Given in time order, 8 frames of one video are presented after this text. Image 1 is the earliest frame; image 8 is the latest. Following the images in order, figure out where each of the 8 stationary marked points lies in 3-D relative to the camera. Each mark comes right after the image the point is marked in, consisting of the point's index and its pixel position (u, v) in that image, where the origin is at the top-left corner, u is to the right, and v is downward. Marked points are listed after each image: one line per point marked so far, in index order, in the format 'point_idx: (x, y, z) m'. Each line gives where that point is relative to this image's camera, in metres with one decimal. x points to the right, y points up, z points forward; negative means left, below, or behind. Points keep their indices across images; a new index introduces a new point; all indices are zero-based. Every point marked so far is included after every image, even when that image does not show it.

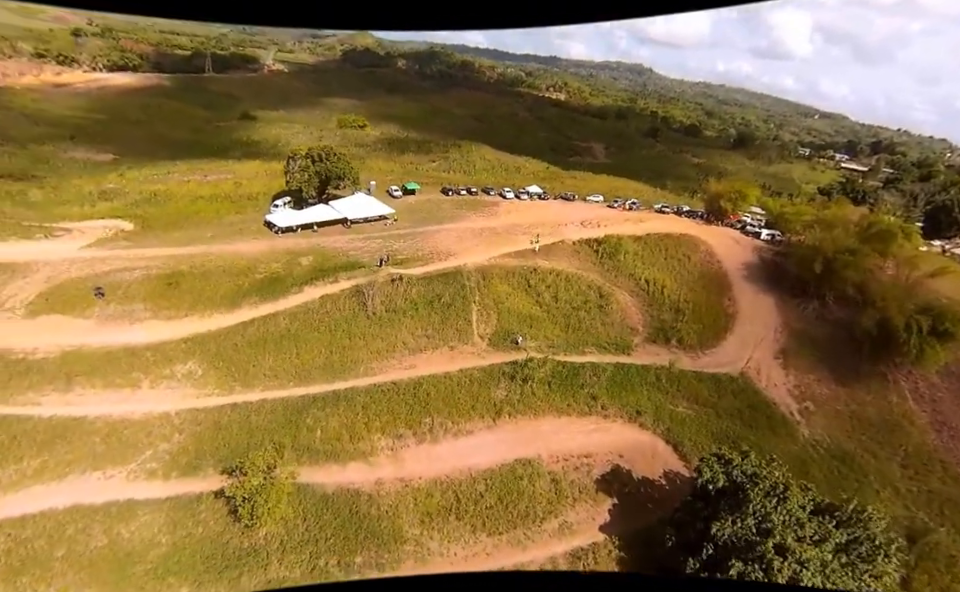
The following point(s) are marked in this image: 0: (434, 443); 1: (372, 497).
0: (-1.8, -5.8, +17.9) m
1: (-3.8, -6.8, +15.5) m
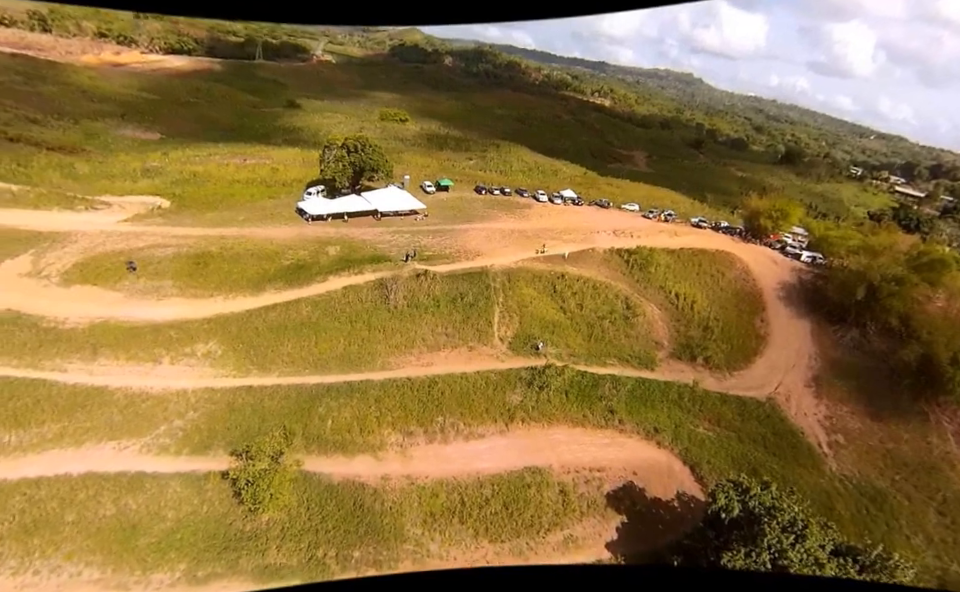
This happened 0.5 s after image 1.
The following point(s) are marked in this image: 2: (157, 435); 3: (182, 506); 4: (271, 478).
0: (-1.4, -5.8, +17.6) m
1: (-3.5, -6.6, +15.4) m
2: (-10.7, -4.7, +15.0) m
3: (-8.9, -6.3, +13.5) m
4: (-6.5, -5.7, +14.1) m
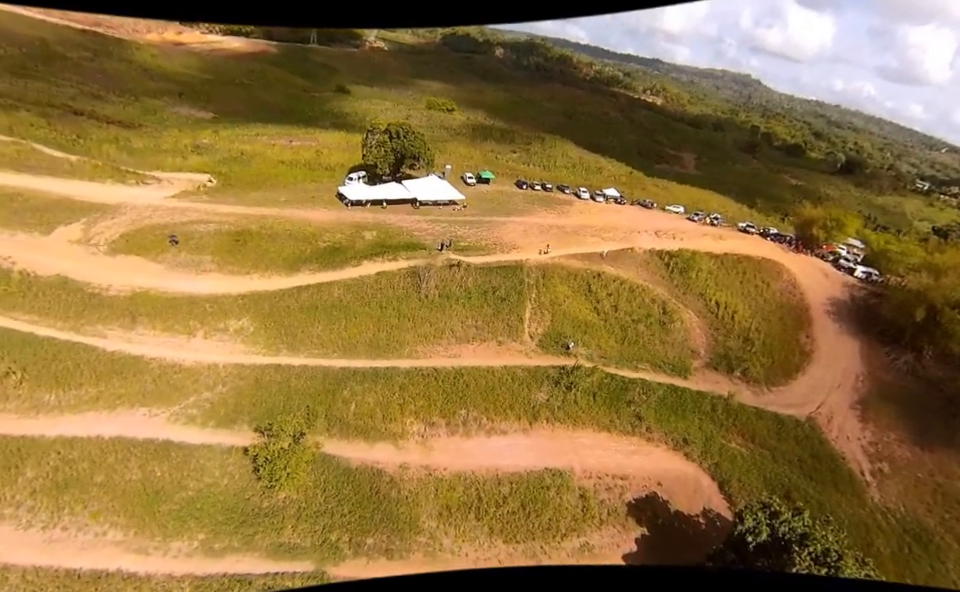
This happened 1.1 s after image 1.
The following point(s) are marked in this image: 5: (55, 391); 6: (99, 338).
0: (-0.6, -5.4, +17.3) m
1: (-2.9, -6.2, +15.2) m
2: (-9.9, -3.8, +15.3) m
3: (-8.3, -5.5, +13.7) m
4: (-5.9, -5.1, +14.1) m
5: (-13.7, -3.1, +14.4) m
6: (-13.7, -1.5, +16.1) m
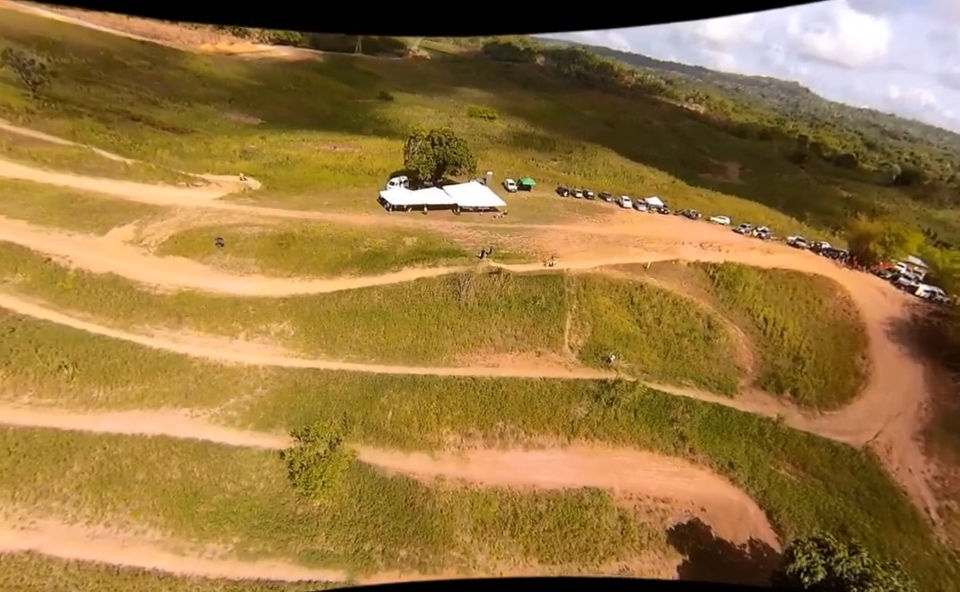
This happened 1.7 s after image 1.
0: (+0.8, -5.8, +16.8) m
1: (-1.7, -6.4, +14.8) m
2: (-8.7, -3.8, +15.3) m
3: (-7.2, -5.6, +13.6) m
4: (-4.7, -5.2, +13.9) m
5: (-12.4, -3.0, +14.8) m
6: (-12.3, -1.5, +16.5) m
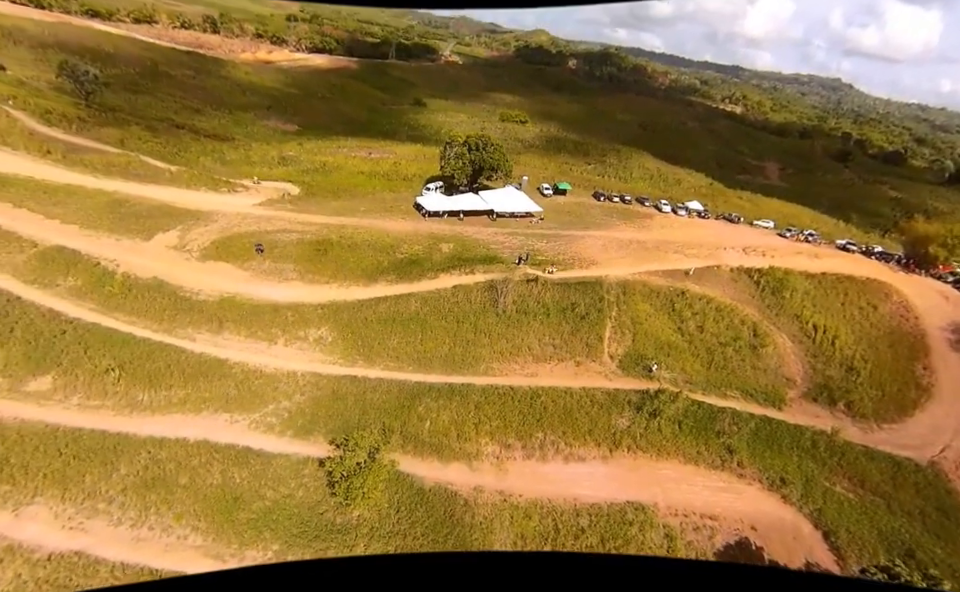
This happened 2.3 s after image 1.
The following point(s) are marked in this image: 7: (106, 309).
0: (+2.2, -6.0, +16.2) m
1: (-0.4, -6.6, +14.4) m
2: (-7.3, -4.0, +15.4) m
3: (-6.0, -5.8, +13.5) m
4: (-3.5, -5.4, +13.7) m
5: (-11.1, -3.2, +15.0) m
6: (-10.9, -1.7, +16.7) m
7: (-14.1, -0.5, +17.0) m
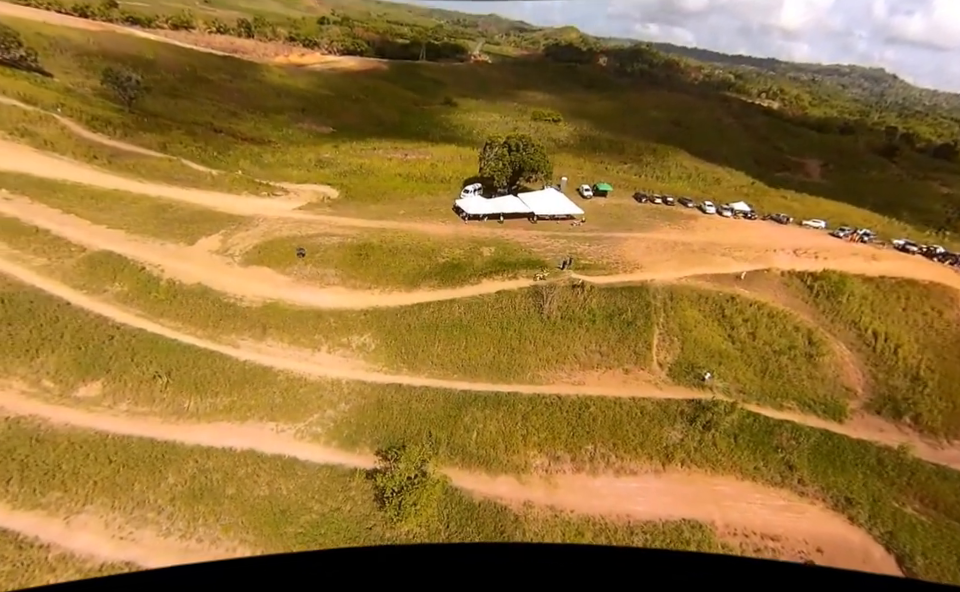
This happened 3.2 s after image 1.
0: (+3.8, -6.3, +15.4) m
1: (+1.2, -6.9, +13.8) m
2: (-5.7, -4.2, +15.0) m
3: (-4.4, -6.0, +13.2) m
4: (-1.9, -5.7, +13.2) m
5: (-9.5, -3.4, +14.9) m
6: (-9.2, -1.9, +16.6) m
7: (-12.4, -0.7, +17.0) m
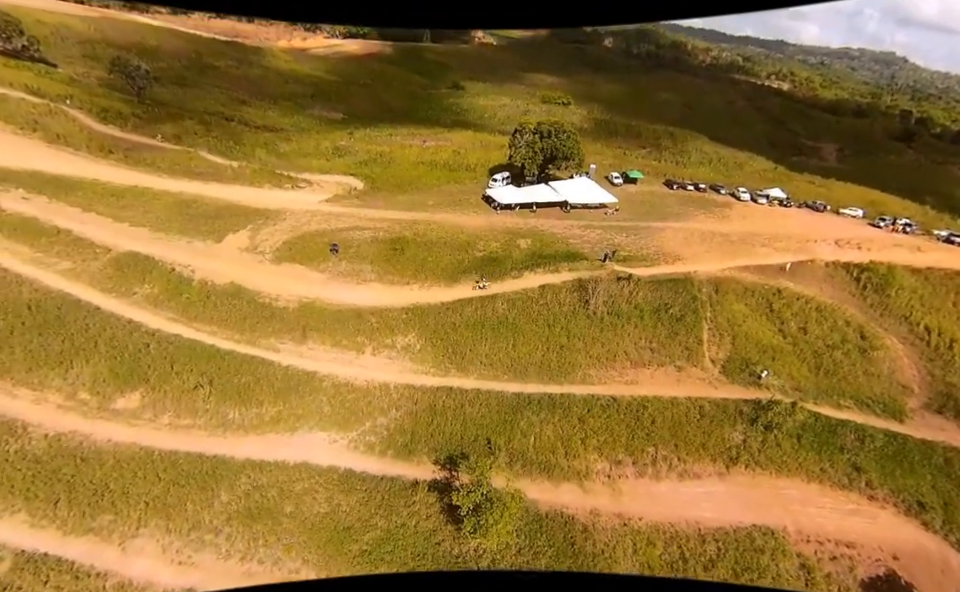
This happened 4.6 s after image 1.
0: (+5.8, -6.1, +14.8) m
1: (+3.1, -6.8, +13.1) m
2: (-3.8, -4.2, +14.3) m
3: (-2.5, -6.0, +12.4) m
4: (0.0, -5.7, +12.4) m
5: (-7.6, -3.4, +14.1) m
6: (-7.3, -1.9, +15.7) m
7: (-10.6, -0.8, +16.1) m
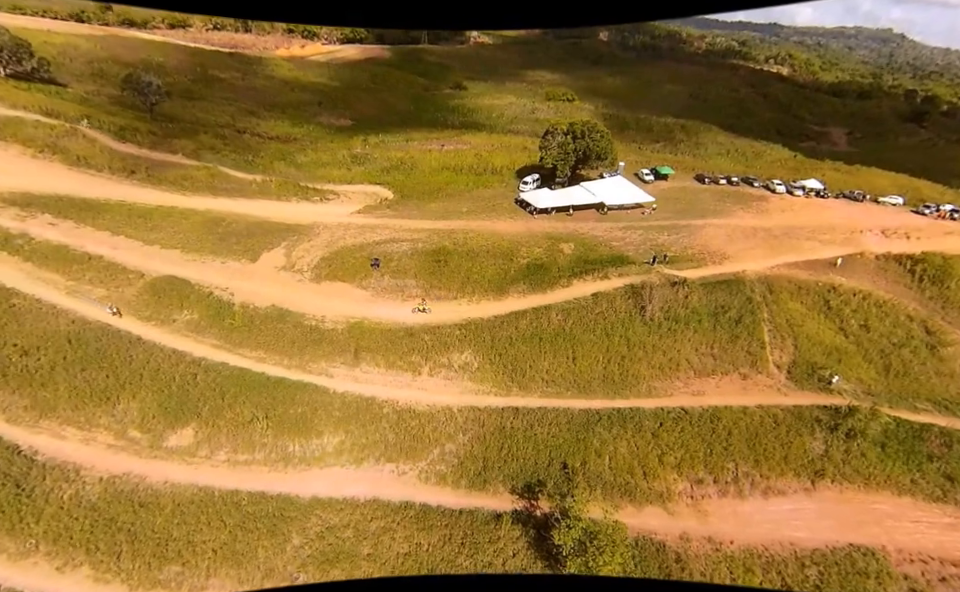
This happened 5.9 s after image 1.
0: (+8.0, -6.3, +13.9) m
1: (+5.4, -7.1, +12.2) m
2: (-1.6, -4.8, +13.4) m
3: (-0.2, -6.6, +11.5) m
4: (+2.3, -6.1, +11.6) m
5: (-5.4, -4.2, +13.2) m
6: (-5.2, -2.6, +14.8) m
7: (-8.5, -1.6, +15.2) m
